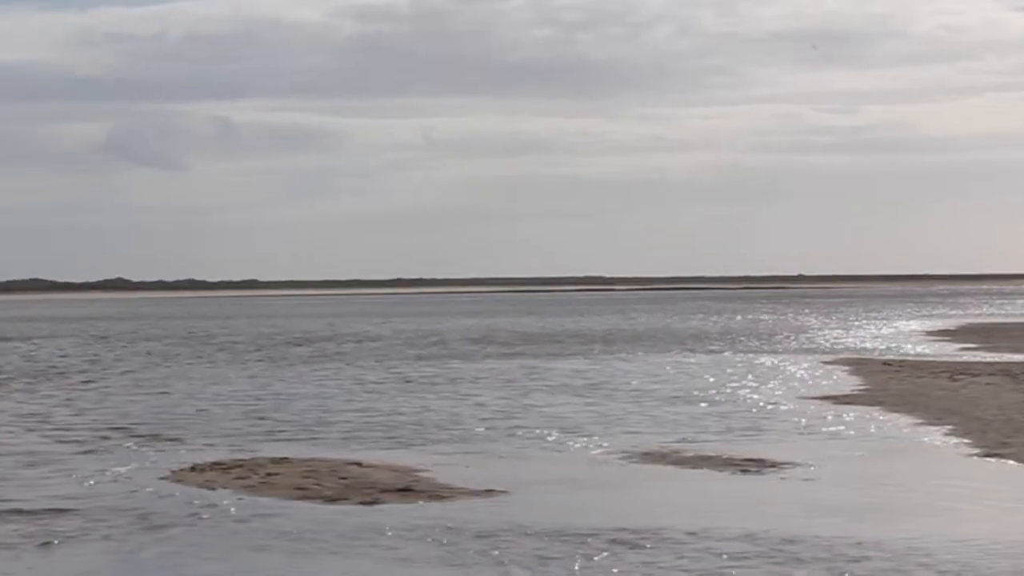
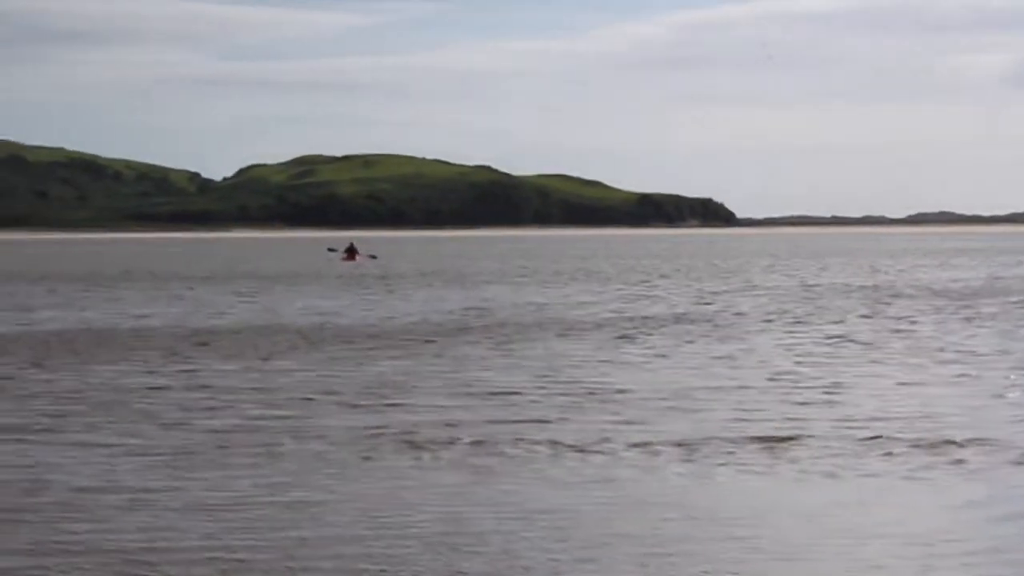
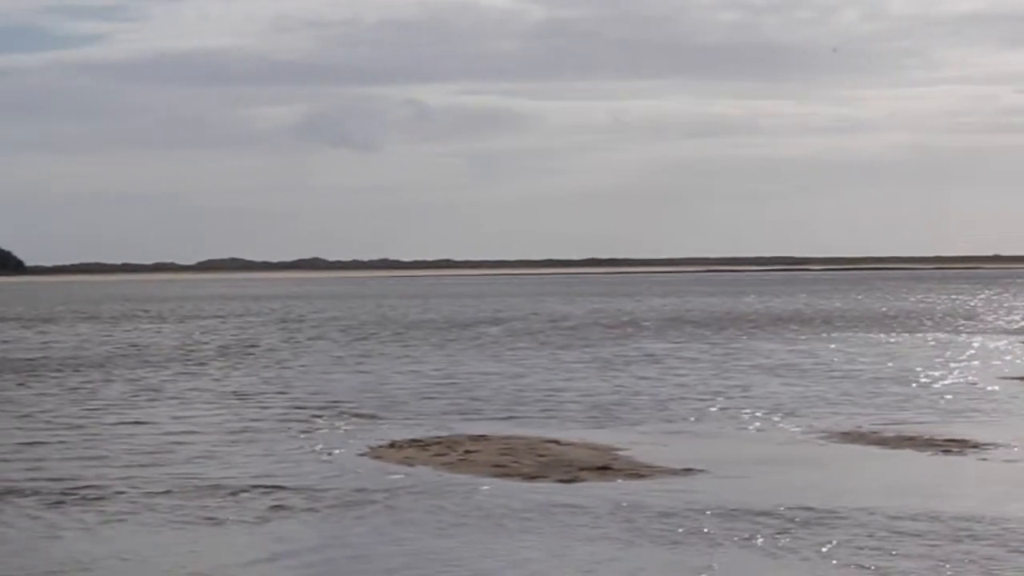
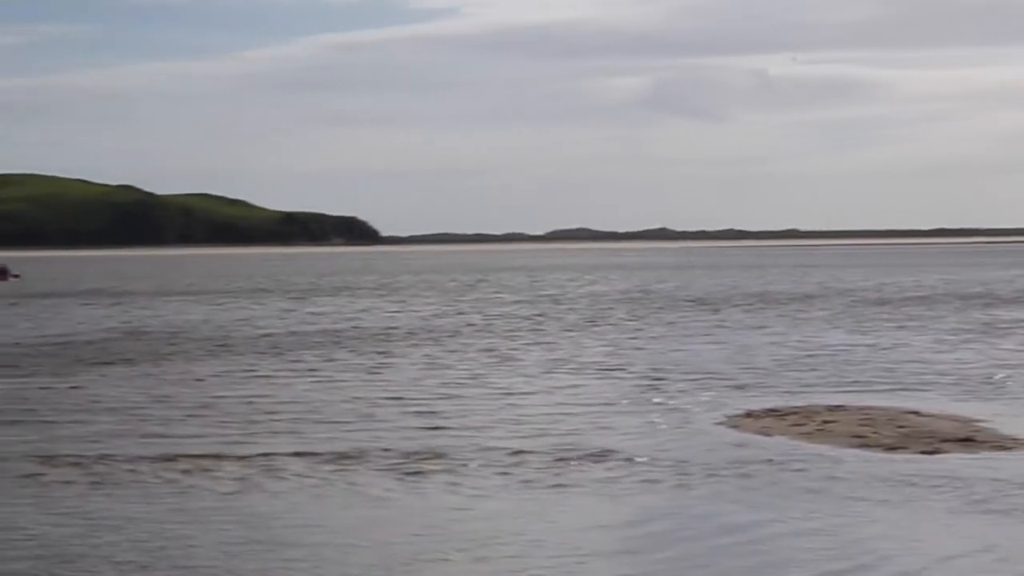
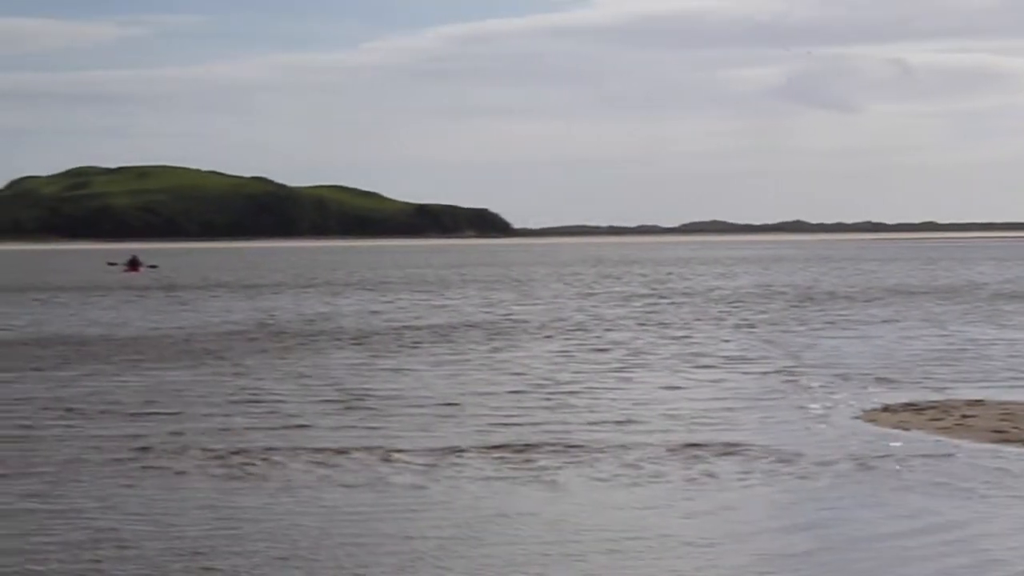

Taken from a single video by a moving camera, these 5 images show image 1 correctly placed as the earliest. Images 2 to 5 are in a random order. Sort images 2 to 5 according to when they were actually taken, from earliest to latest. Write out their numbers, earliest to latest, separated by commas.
3, 4, 5, 2
